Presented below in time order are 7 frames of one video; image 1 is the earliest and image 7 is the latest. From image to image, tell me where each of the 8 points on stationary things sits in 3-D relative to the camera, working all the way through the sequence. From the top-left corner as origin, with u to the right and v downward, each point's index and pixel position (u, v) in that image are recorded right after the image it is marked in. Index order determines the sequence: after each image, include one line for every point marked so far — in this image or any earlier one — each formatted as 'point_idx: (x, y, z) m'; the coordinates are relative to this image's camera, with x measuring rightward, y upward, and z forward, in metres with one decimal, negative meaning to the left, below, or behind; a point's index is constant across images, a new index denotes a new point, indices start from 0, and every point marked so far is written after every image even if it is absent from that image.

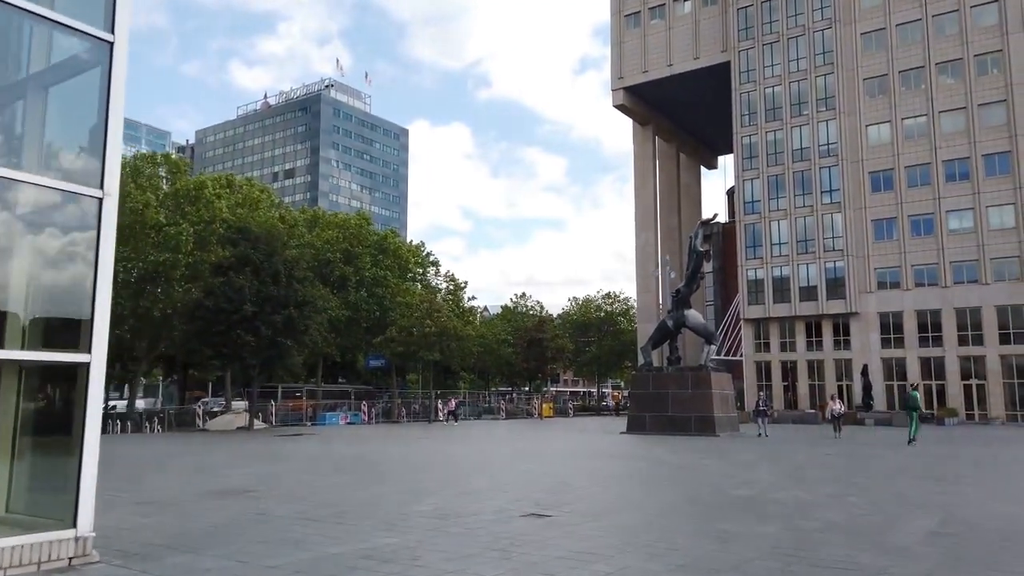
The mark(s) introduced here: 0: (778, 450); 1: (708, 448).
0: (+7.0, -4.3, +20.1) m
1: (+5.1, -4.2, +20.1) m
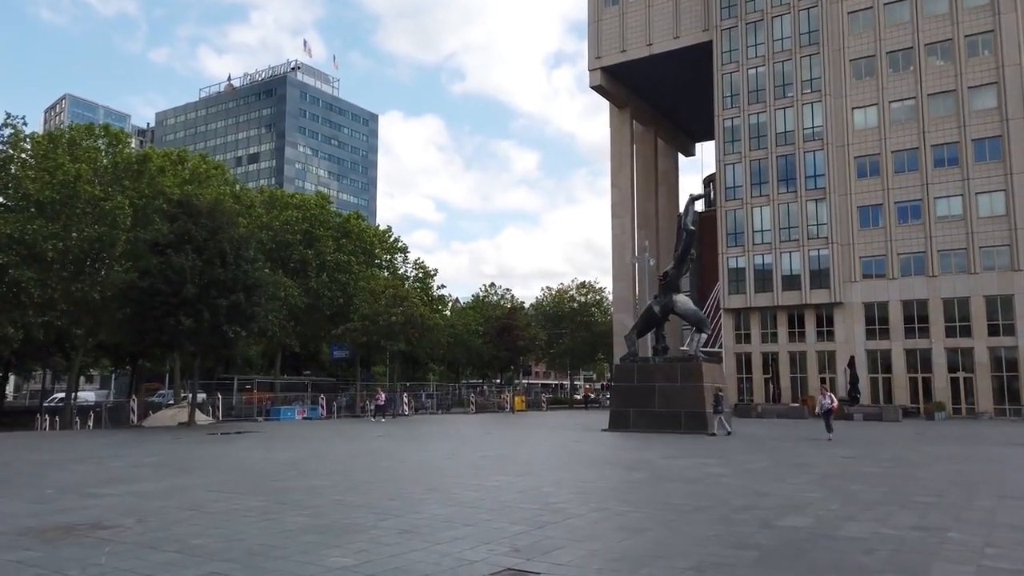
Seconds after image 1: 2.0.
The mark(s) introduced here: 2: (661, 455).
0: (+6.3, -3.8, +17.5) m
1: (+4.4, -3.7, +17.4) m
2: (+3.1, -3.4, +15.7) m
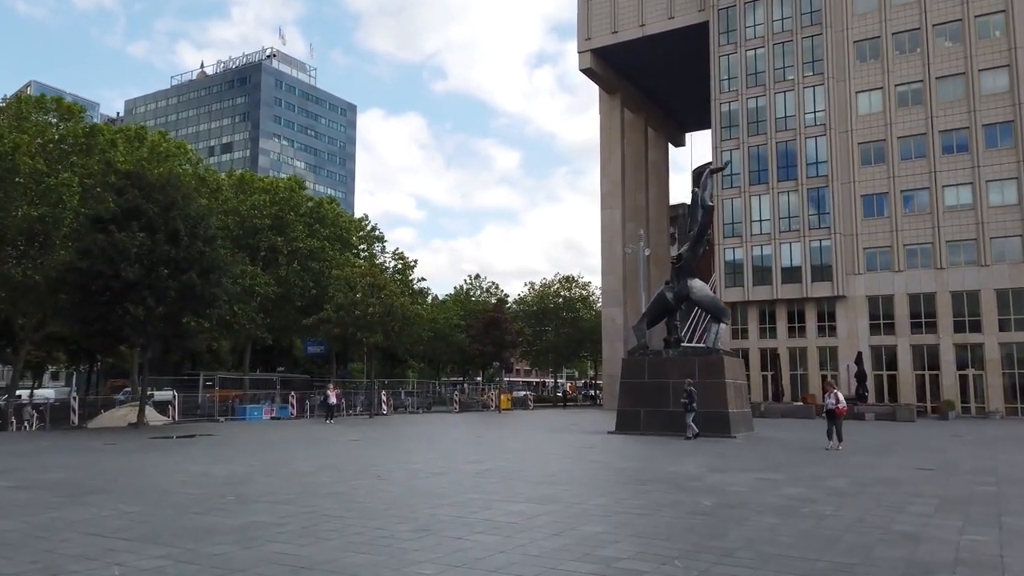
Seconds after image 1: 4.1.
0: (+6.3, -3.3, +14.5) m
1: (+4.5, -3.2, +14.3) m
2: (+3.2, -2.9, +12.6) m
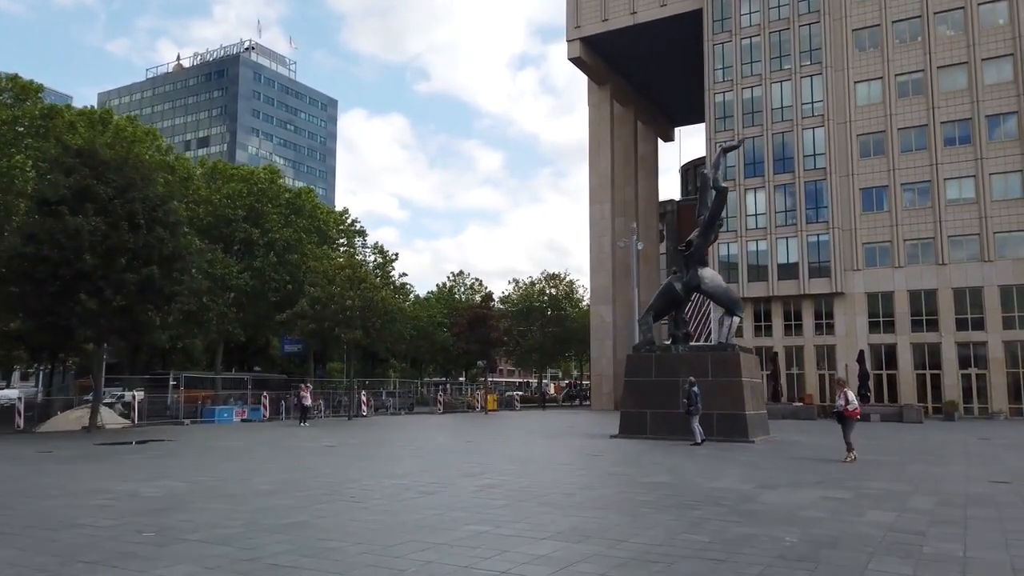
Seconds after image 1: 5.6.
0: (+6.3, -3.0, +12.4) m
1: (+4.5, -2.9, +12.2) m
2: (+3.2, -2.6, +10.5) m
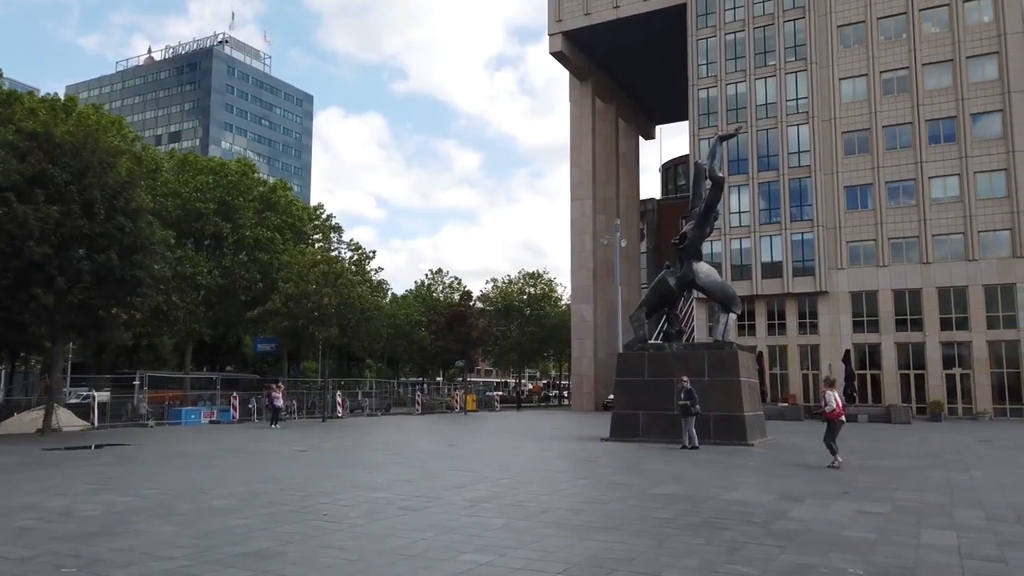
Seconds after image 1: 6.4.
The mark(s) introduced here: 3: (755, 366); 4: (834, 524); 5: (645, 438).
0: (+6.2, -2.9, +11.4) m
1: (+4.4, -2.8, +11.2) m
2: (+3.1, -2.5, +9.4) m
3: (+6.2, -2.0, +19.7) m
4: (+3.1, -2.3, +7.3) m
5: (+3.4, -3.8, +19.3) m
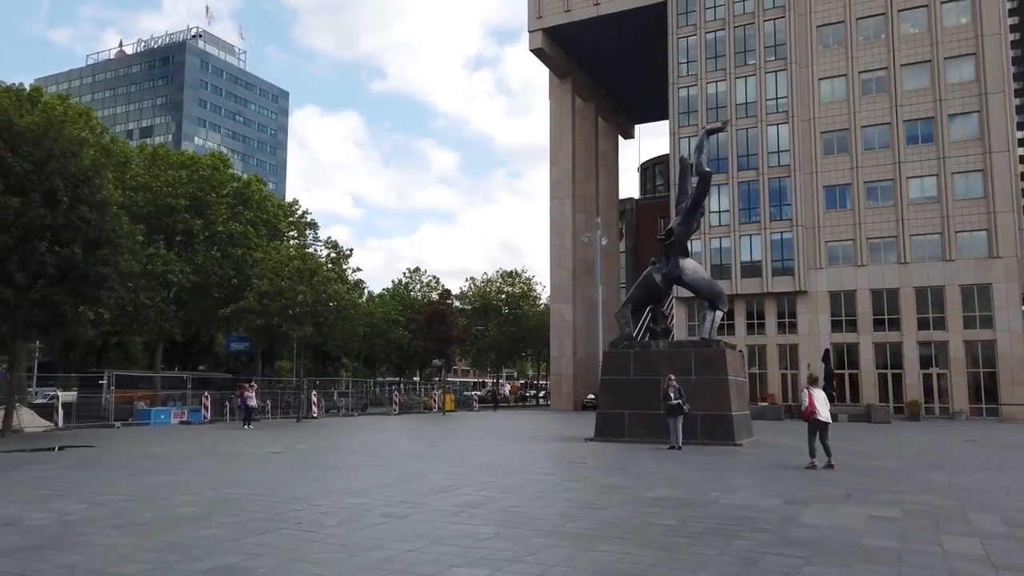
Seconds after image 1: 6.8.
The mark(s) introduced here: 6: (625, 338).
0: (+6.0, -2.8, +11.0) m
1: (+4.2, -2.7, +10.7) m
2: (+3.0, -2.4, +8.9) m
3: (+5.8, -1.9, +19.3) m
4: (+3.0, -2.2, +6.8) m
5: (+2.9, -3.7, +18.9) m
6: (+2.8, -1.3, +19.6) m
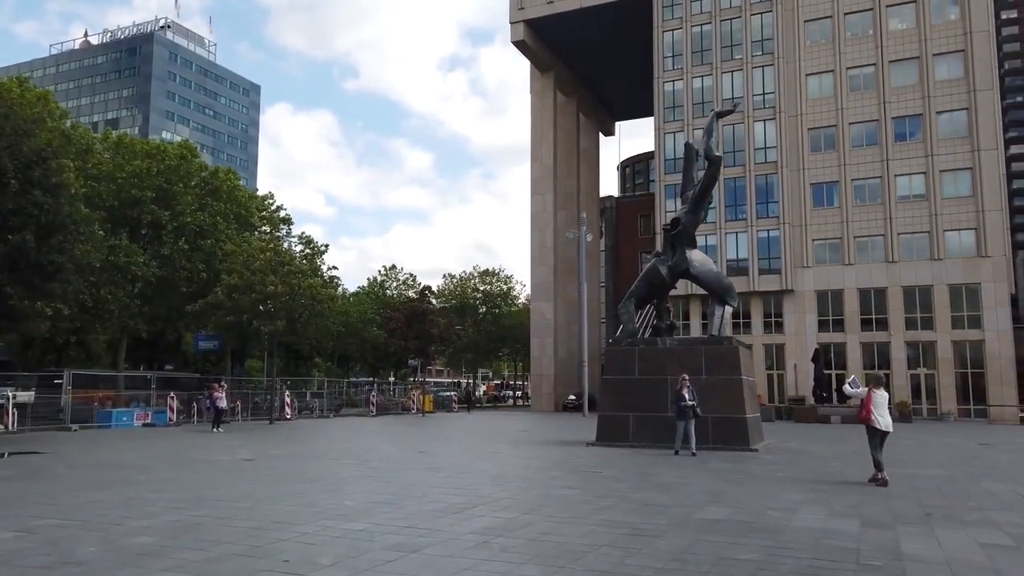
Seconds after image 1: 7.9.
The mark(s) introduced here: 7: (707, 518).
0: (+6.2, -2.6, +9.8) m
1: (+4.4, -2.5, +9.4) m
2: (+3.3, -2.2, +7.5) m
3: (+5.7, -1.8, +18.0) m
4: (+3.3, -2.0, +5.5) m
5: (+2.8, -3.5, +17.5) m
6: (+2.7, -1.1, +18.3) m
7: (+1.9, -2.2, +7.4) m
